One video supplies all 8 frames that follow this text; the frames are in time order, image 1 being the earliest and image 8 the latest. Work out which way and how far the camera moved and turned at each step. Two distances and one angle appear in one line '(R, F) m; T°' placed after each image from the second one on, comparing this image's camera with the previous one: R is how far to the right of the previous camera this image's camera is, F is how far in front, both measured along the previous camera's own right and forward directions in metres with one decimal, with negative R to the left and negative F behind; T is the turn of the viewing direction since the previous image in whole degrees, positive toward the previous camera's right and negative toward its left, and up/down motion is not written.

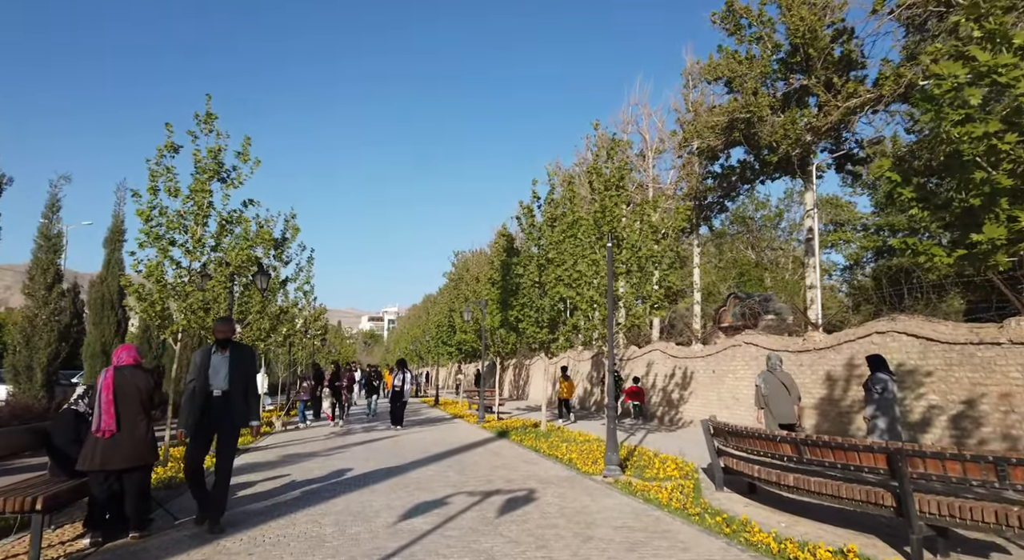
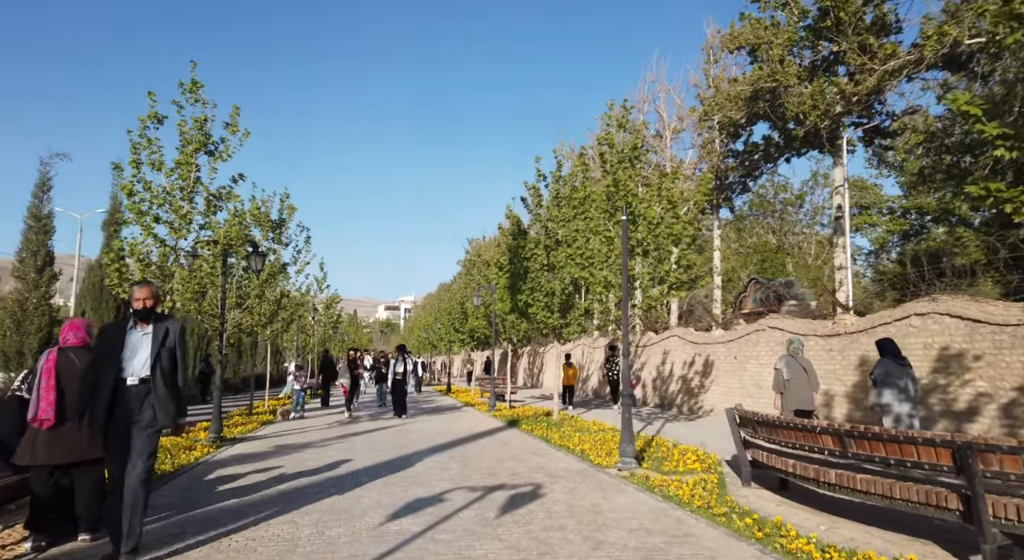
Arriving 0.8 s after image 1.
(+0.2, +0.8) m; -2°
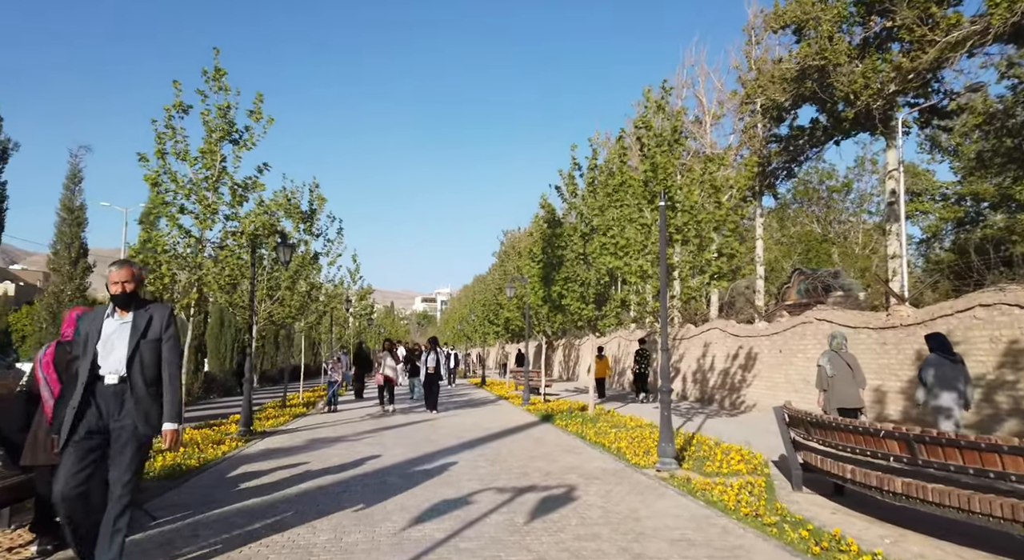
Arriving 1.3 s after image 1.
(+0.1, +0.5) m; -3°
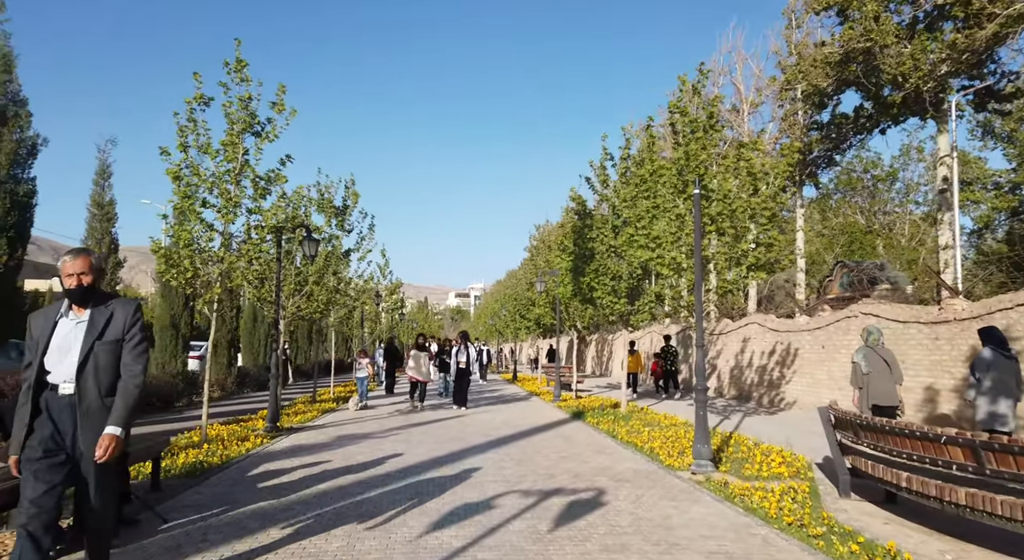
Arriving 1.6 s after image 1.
(+0.1, +0.4) m; -3°
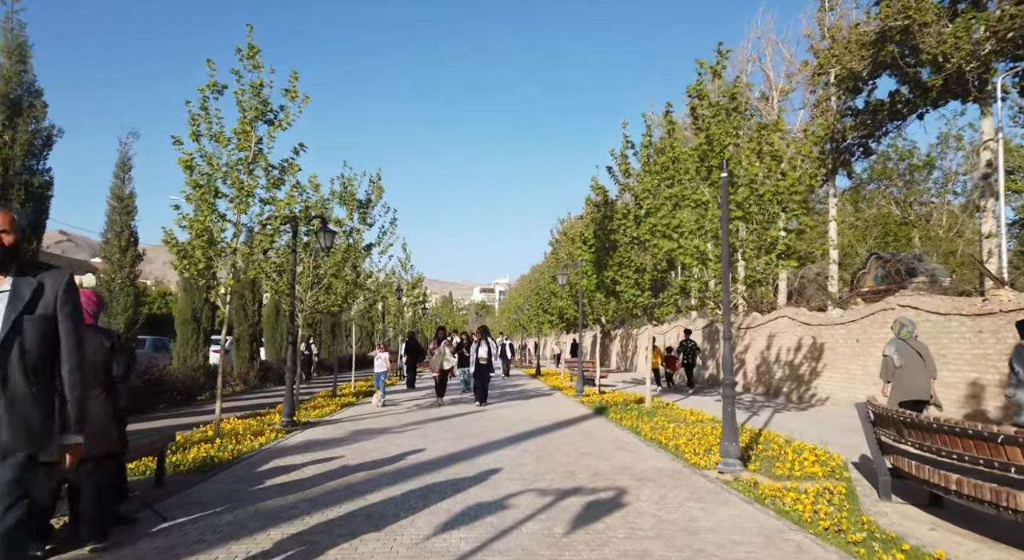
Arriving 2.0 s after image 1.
(+0.1, +0.3) m; -2°
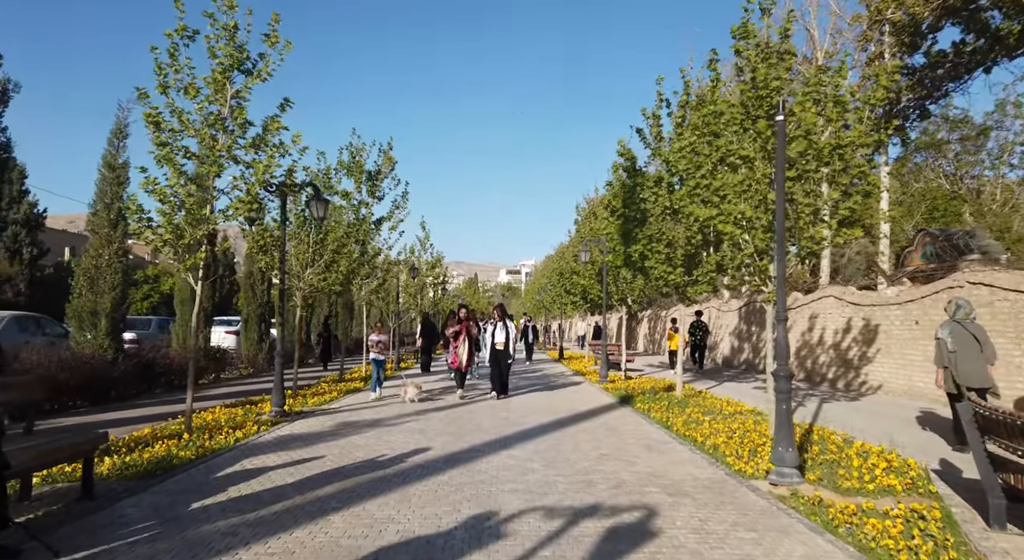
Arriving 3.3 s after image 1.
(+0.2, +1.4) m; -2°
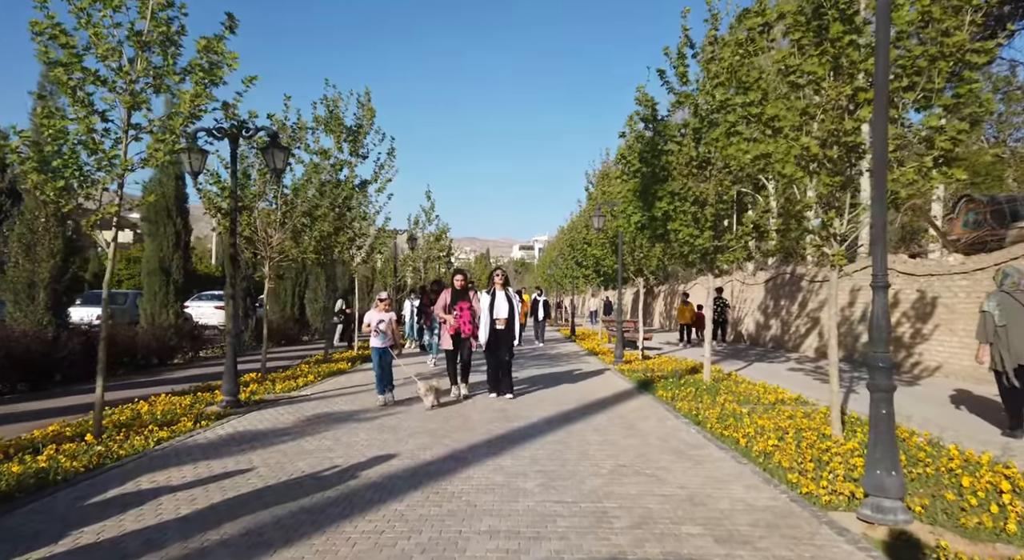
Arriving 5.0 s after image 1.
(+0.2, +1.9) m; -1°
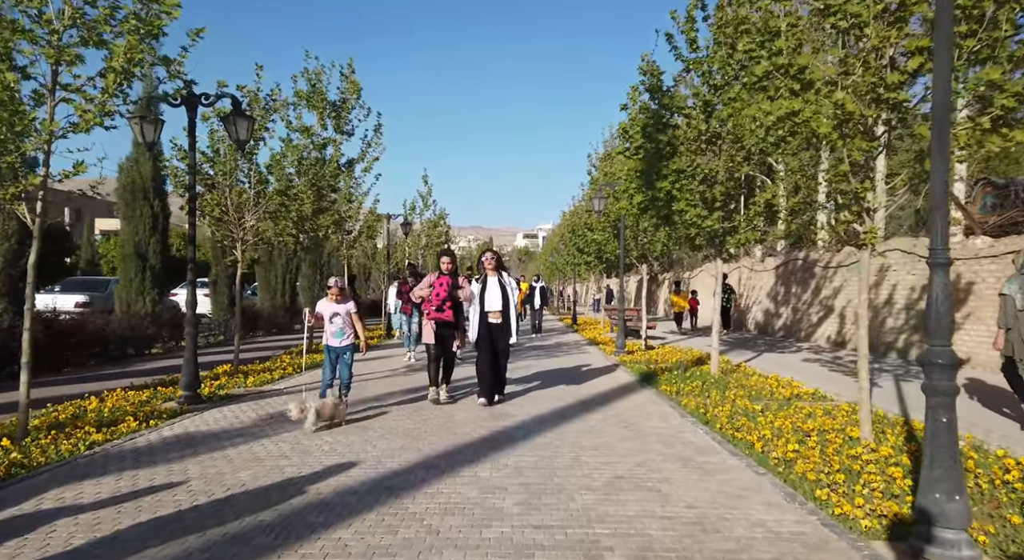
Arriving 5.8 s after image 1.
(+0.2, +0.9) m; 0°
